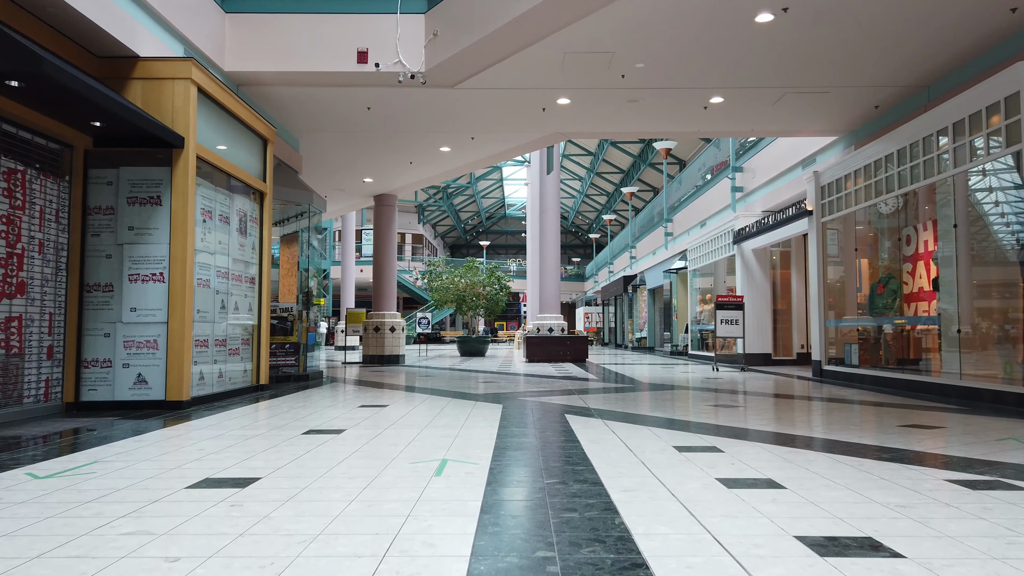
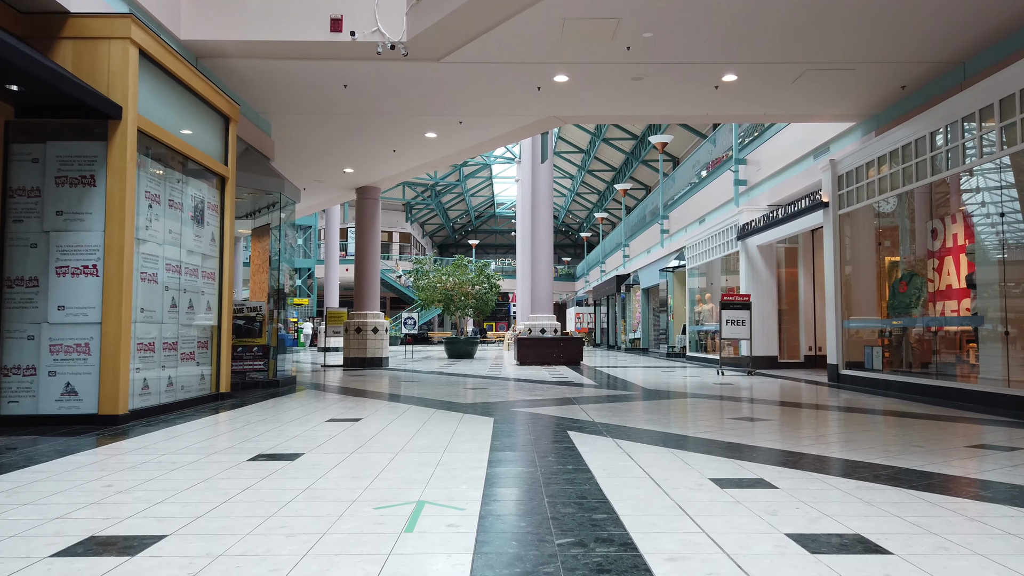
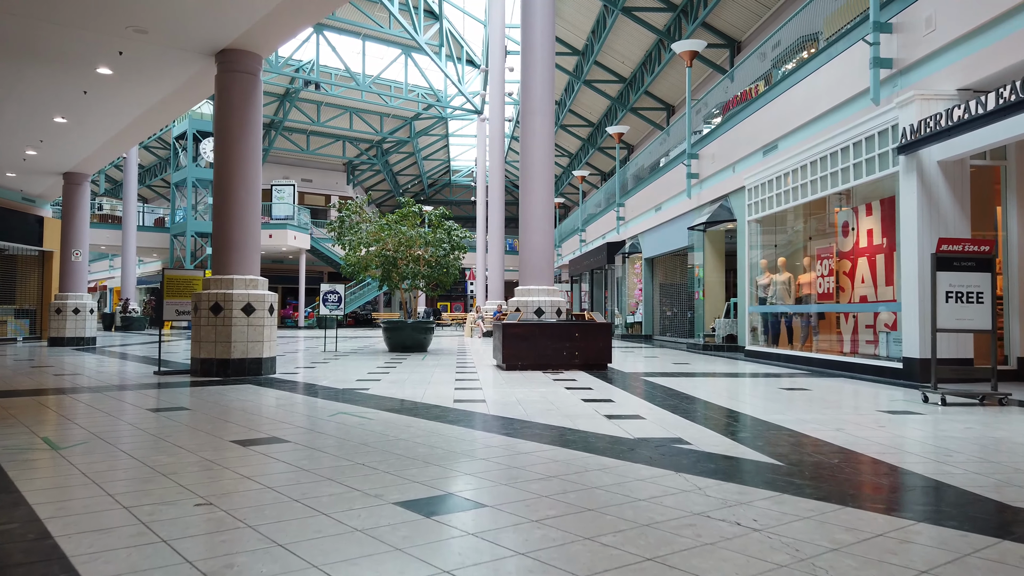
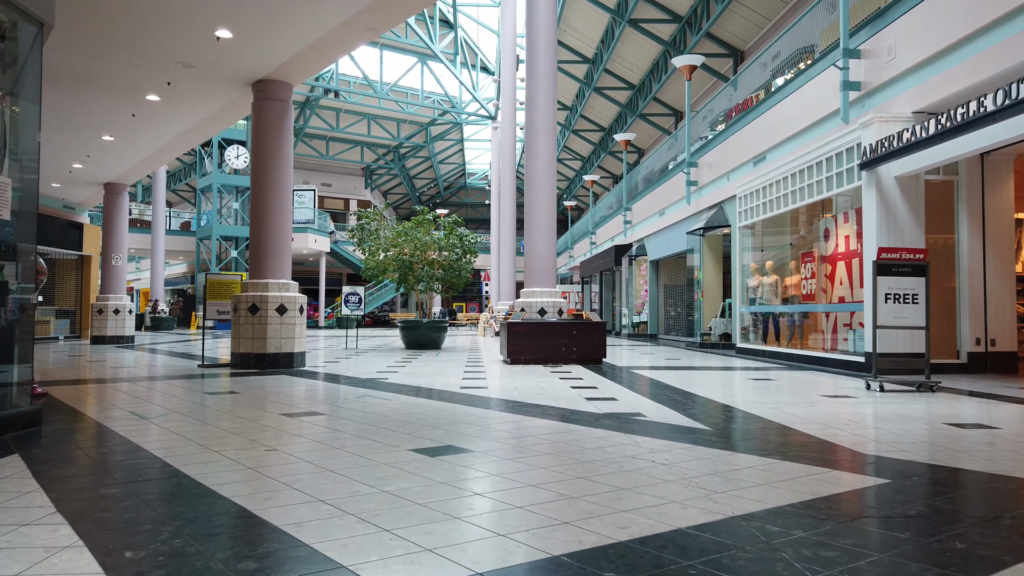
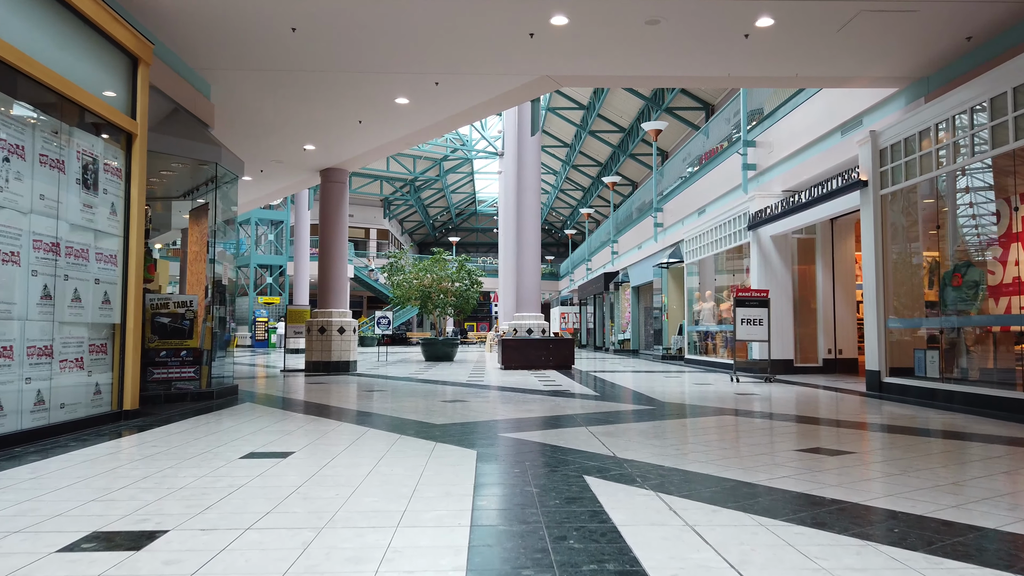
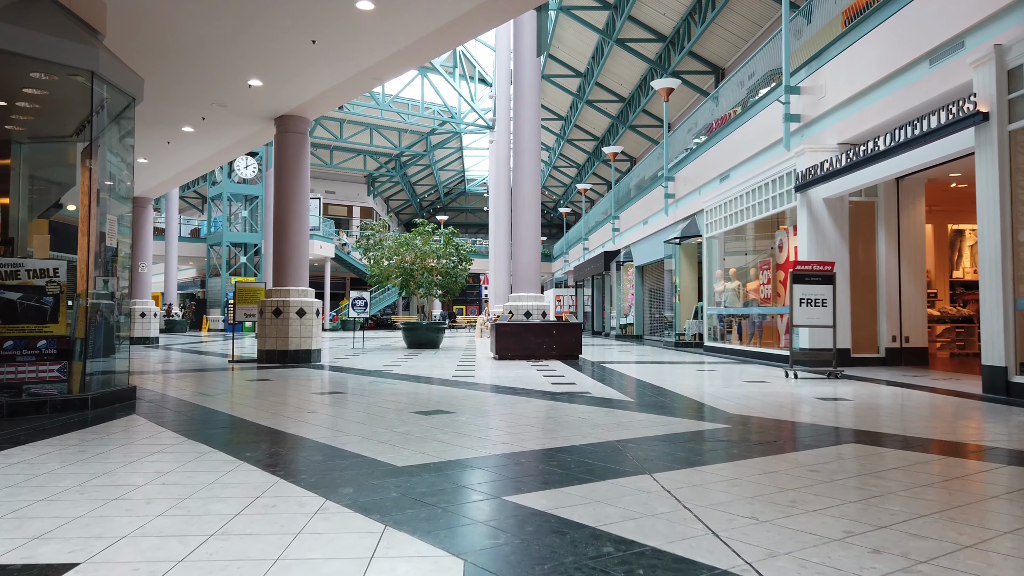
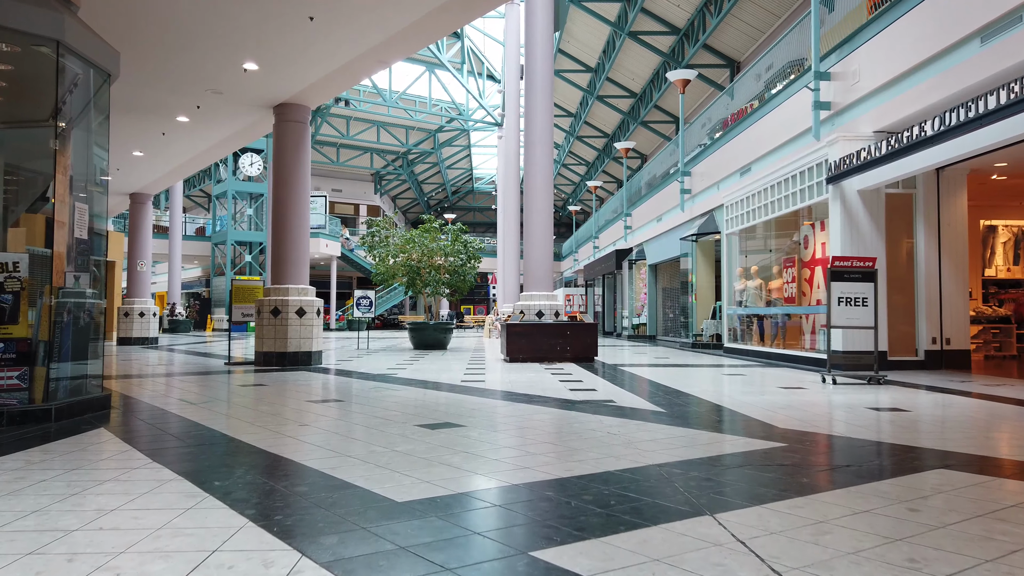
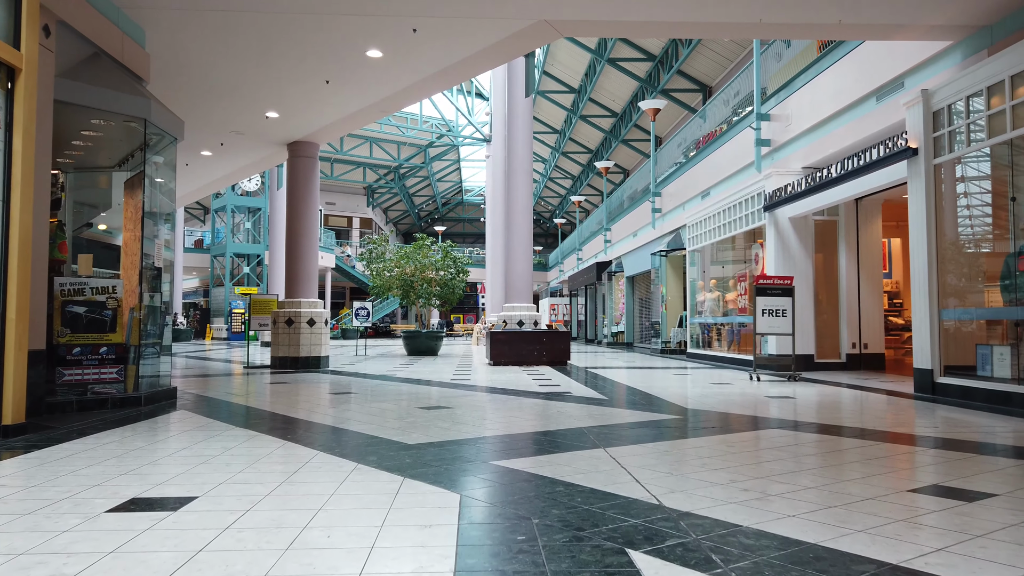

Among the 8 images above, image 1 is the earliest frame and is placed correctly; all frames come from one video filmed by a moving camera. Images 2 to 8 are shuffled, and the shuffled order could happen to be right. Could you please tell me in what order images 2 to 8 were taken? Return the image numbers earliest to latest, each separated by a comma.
2, 5, 8, 6, 7, 4, 3
